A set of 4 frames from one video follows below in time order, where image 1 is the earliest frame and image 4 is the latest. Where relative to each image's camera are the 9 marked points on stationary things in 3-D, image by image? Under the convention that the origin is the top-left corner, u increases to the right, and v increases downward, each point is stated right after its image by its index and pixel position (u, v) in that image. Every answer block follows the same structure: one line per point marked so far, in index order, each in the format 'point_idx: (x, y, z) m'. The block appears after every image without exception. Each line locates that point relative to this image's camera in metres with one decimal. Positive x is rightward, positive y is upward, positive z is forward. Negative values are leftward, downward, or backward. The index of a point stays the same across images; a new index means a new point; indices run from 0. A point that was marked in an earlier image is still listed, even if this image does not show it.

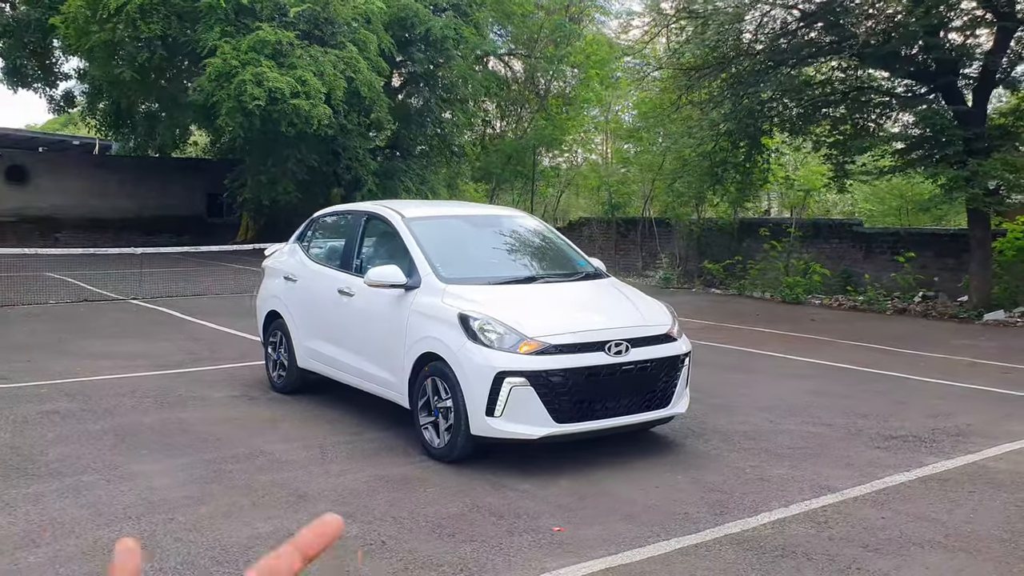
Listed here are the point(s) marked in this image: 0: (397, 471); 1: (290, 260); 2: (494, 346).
0: (-0.7, -1.1, +5.5) m
1: (-1.8, +0.2, +7.7) m
2: (-0.1, -0.3, +5.4) m
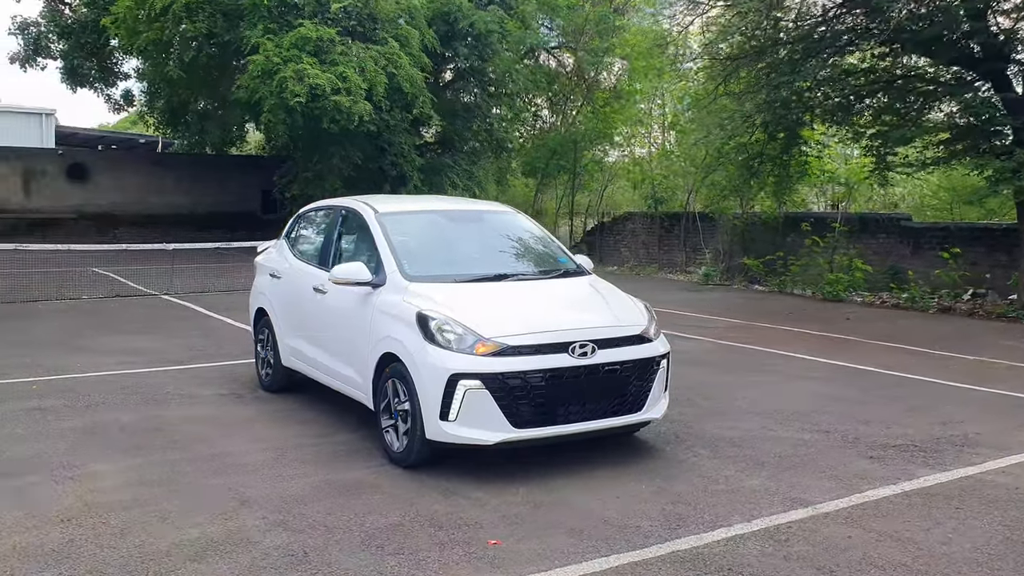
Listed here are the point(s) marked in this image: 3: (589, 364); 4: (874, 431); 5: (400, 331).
0: (-0.9, -1.0, +5.3) m
1: (-1.9, +0.2, +7.6) m
2: (-0.3, -0.3, +5.2) m
3: (+0.4, -0.4, +5.3) m
4: (+2.4, -1.0, +6.4) m
5: (-0.6, -0.2, +5.5) m
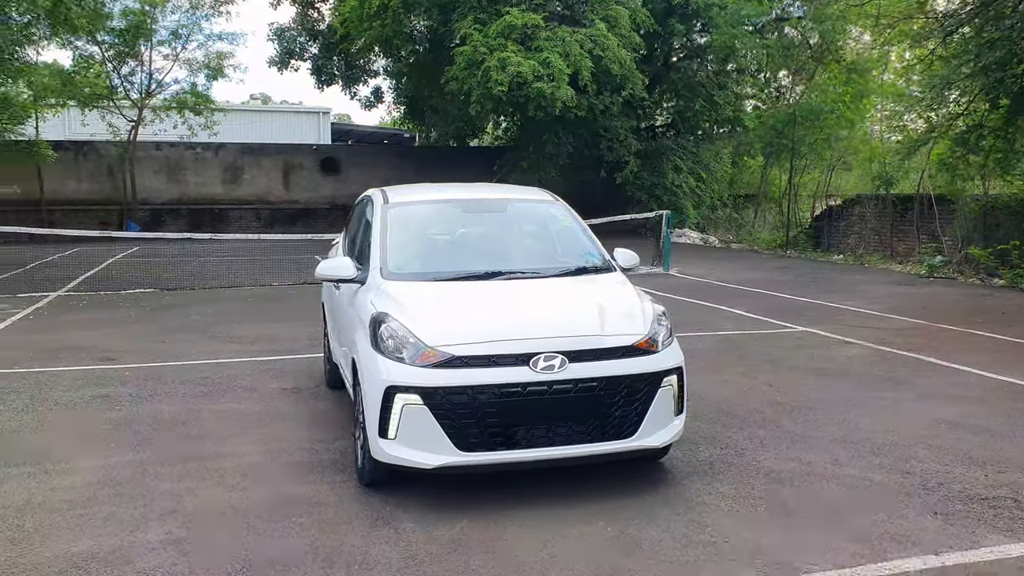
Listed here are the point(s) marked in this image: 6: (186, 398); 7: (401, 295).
0: (-1.1, -1.0, +4.9) m
1: (-1.3, +0.3, +7.3) m
2: (-0.6, -0.3, +4.6) m
3: (+0.2, -0.4, +4.5) m
4: (+2.4, -1.0, +5.0) m
5: (-0.8, -0.2, +5.0) m
6: (-2.4, -0.8, +7.1) m
7: (-0.6, 0.0, +5.0) m
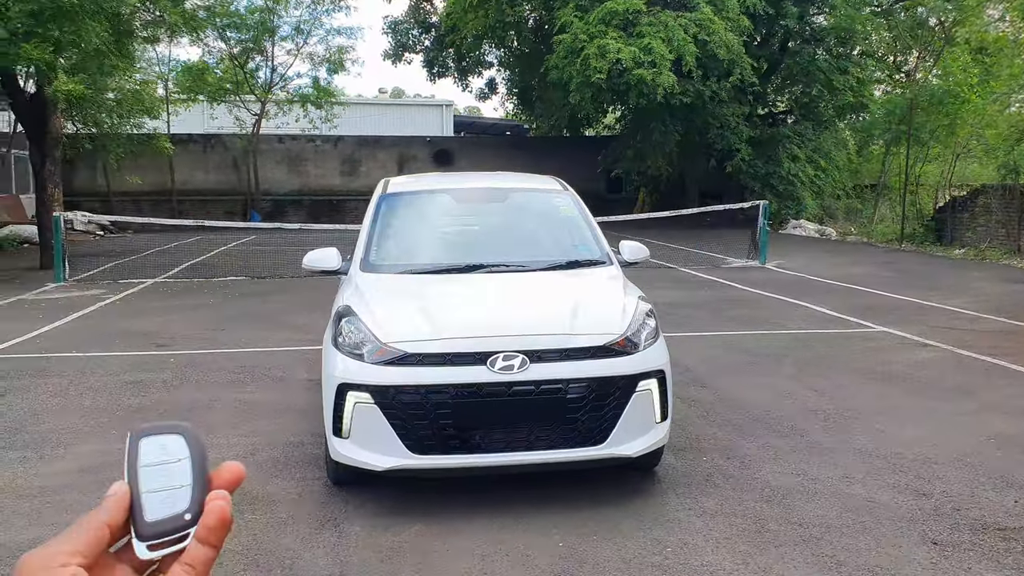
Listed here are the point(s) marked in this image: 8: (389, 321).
0: (-1.2, -1.0, +4.8) m
1: (-1.1, +0.4, +7.2) m
2: (-0.7, -0.3, +4.4) m
3: (0.0, -0.4, +4.2) m
4: (+2.3, -1.0, +4.4) m
5: (-0.9, -0.2, +4.8) m
6: (-2.2, -0.7, +7.1) m
7: (-0.7, 0.0, +4.8) m
8: (-0.5, -0.1, +4.5) m
